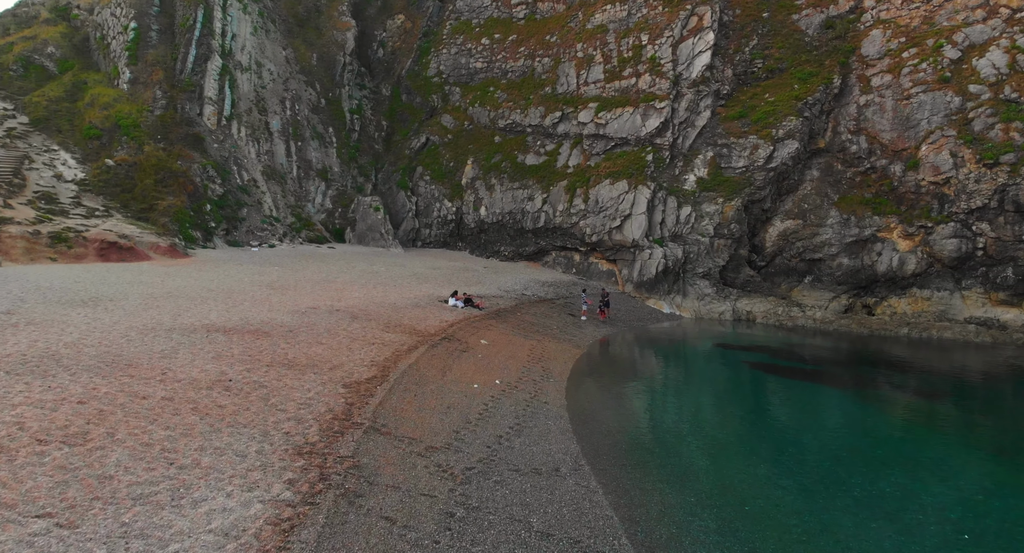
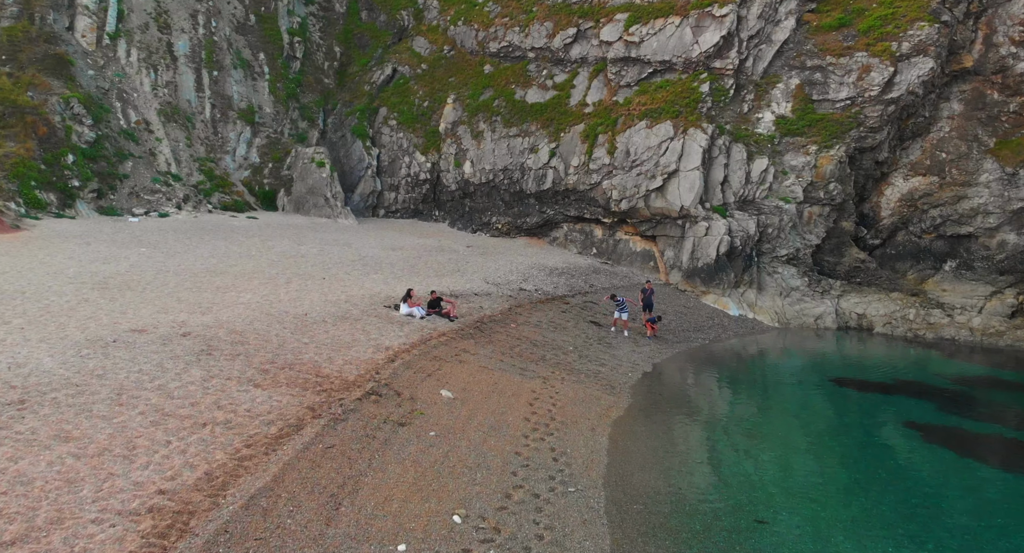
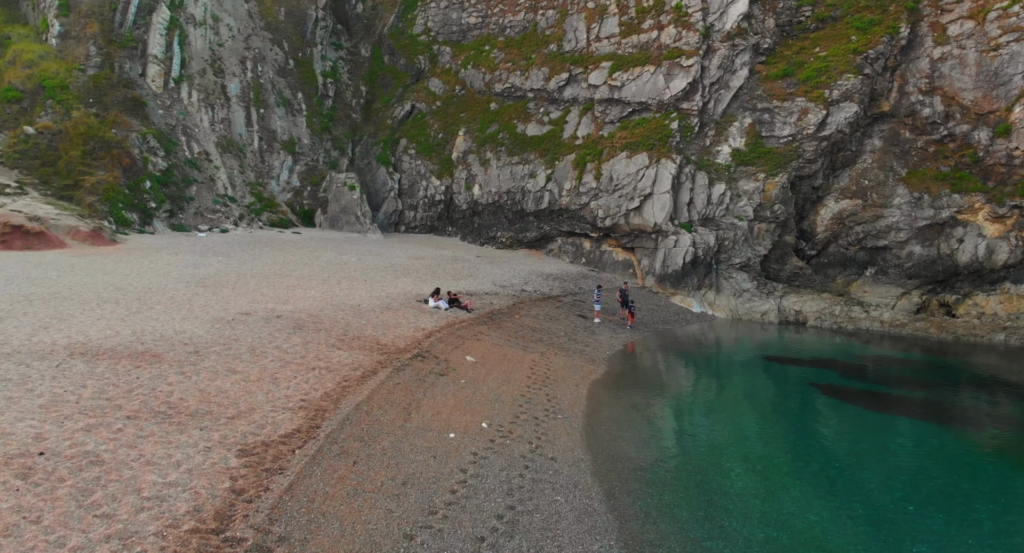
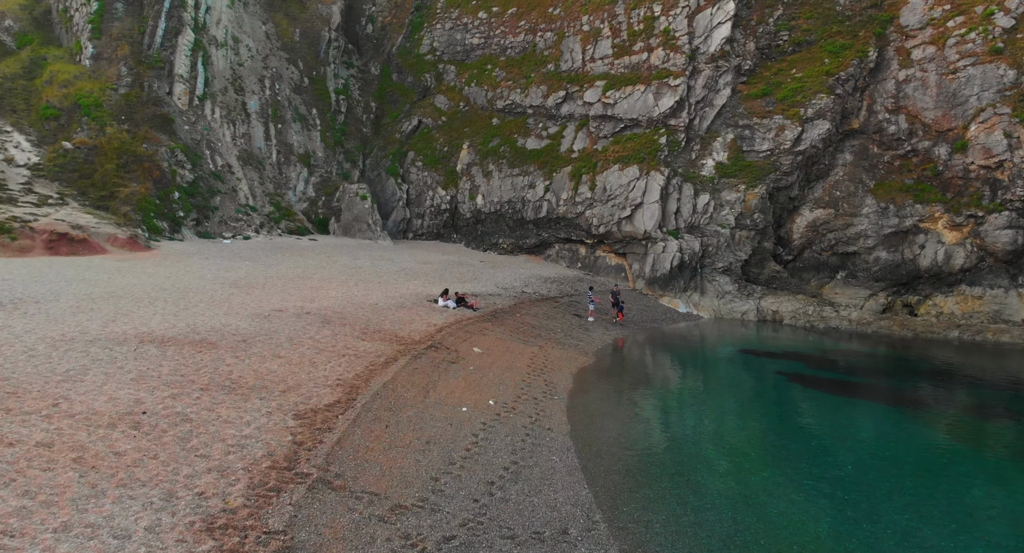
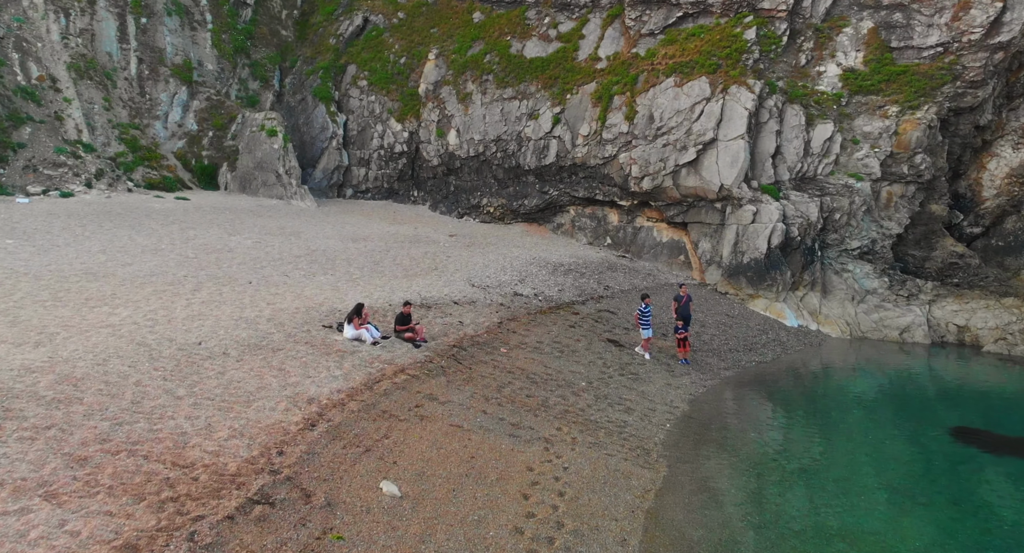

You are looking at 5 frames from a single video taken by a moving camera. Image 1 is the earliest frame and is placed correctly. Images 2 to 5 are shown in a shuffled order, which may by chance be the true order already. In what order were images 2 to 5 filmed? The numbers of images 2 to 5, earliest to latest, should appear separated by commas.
4, 3, 2, 5
